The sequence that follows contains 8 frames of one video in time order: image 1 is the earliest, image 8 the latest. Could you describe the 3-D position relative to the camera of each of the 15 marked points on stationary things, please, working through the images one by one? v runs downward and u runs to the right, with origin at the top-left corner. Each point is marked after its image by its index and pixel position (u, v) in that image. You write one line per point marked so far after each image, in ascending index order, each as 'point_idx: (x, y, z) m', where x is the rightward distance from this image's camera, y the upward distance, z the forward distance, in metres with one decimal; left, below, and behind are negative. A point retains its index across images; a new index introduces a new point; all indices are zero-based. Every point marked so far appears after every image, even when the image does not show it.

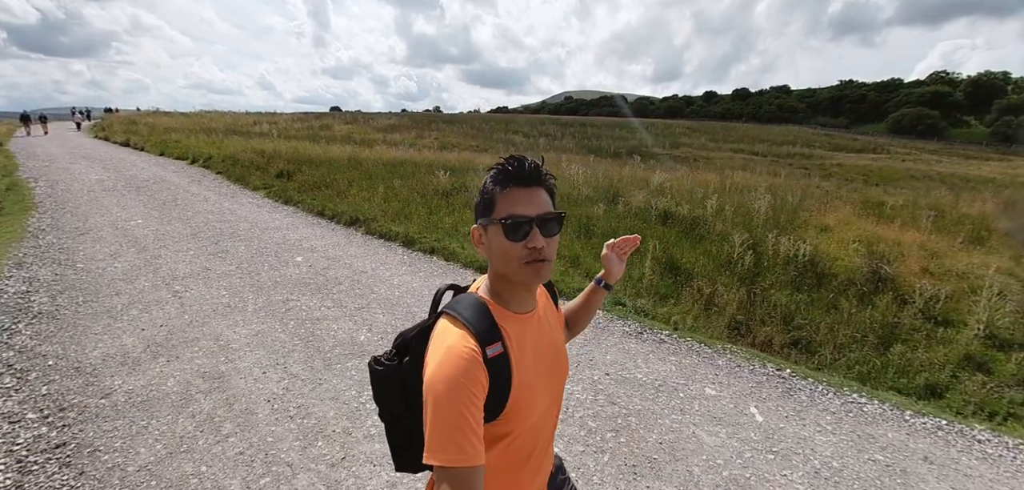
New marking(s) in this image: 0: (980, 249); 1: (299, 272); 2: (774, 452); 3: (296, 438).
0: (+11.0, 0.0, +9.3) m
1: (-2.9, -0.3, +5.4) m
2: (+1.9, -1.4, +2.6) m
3: (-1.4, -1.3, +2.7) m
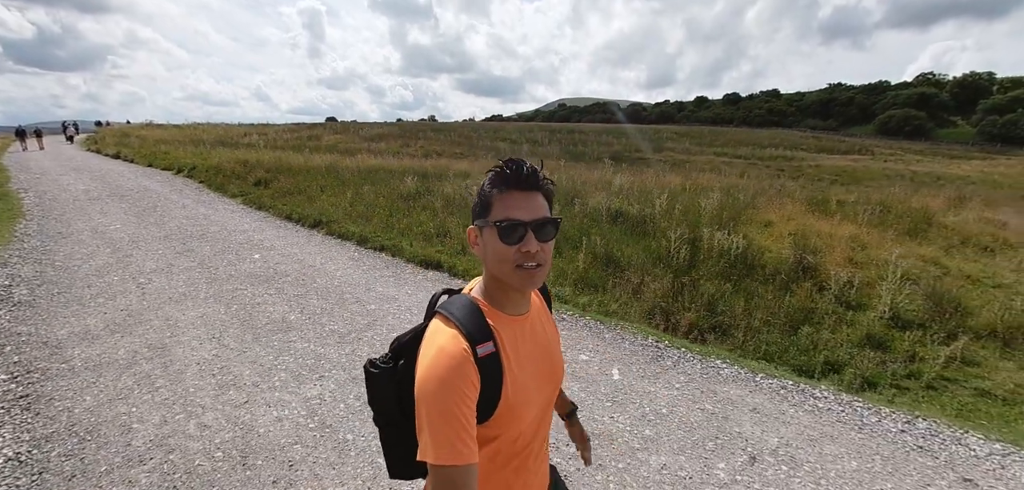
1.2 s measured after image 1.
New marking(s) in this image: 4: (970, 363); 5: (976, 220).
0: (+9.9, +0.2, +9.9) m
1: (-3.9, -0.3, +6.1) m
2: (+0.9, -1.3, +3.2) m
3: (-2.4, -1.2, +3.3) m
4: (+6.3, -1.6, +5.4) m
5: (+14.1, +0.9, +12.1) m
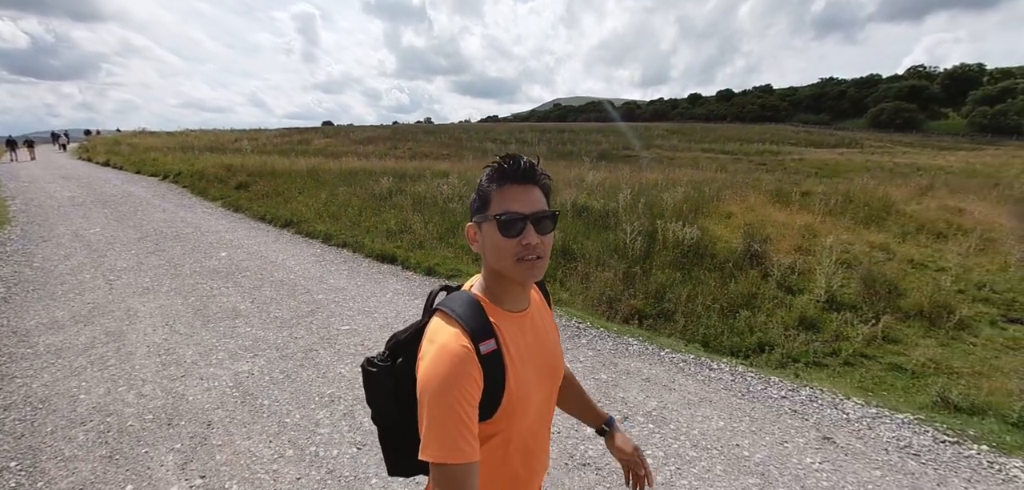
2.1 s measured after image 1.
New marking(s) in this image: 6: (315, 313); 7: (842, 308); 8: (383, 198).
0: (+9.1, +0.5, +10.3) m
1: (-4.8, -0.3, +6.5) m
2: (+0.1, -1.1, +3.6) m
3: (-3.2, -1.1, +3.7) m
4: (+5.5, -1.4, +5.8) m
5: (+13.2, +1.3, +12.4) m
6: (-2.3, -0.8, +4.7) m
7: (+5.6, -1.0, +6.8) m
8: (-3.4, +1.3, +10.5) m
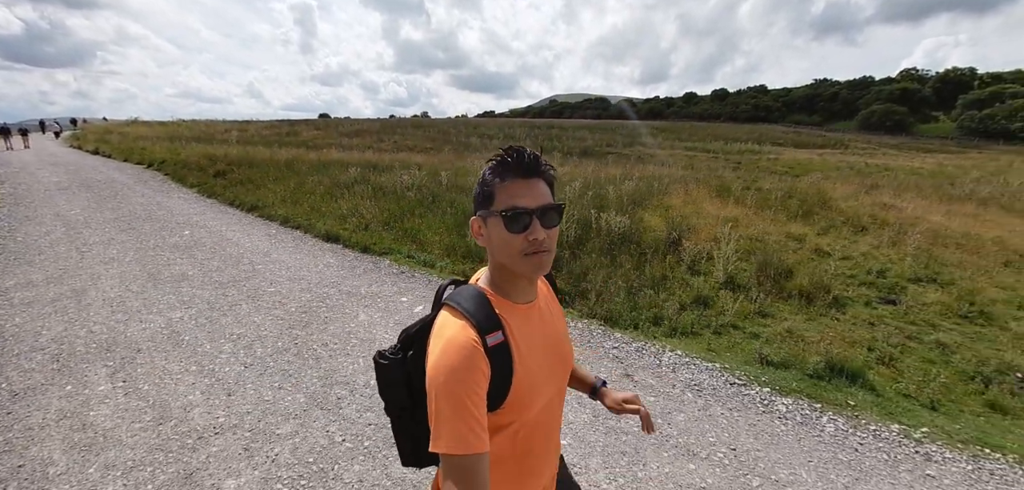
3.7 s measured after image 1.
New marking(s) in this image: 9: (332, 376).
0: (+7.8, +0.7, +11.1) m
1: (-6.1, +0.1, +7.3) m
2: (-1.3, -0.9, +4.5) m
3: (-4.6, -0.8, +4.5) m
4: (+4.2, -1.1, +6.6) m
5: (+11.9, +1.4, +13.3) m
6: (-3.6, -0.5, +5.6) m
7: (+4.2, -0.8, +7.6) m
8: (-4.7, +1.7, +11.3) m
9: (-1.5, -1.1, +3.4) m
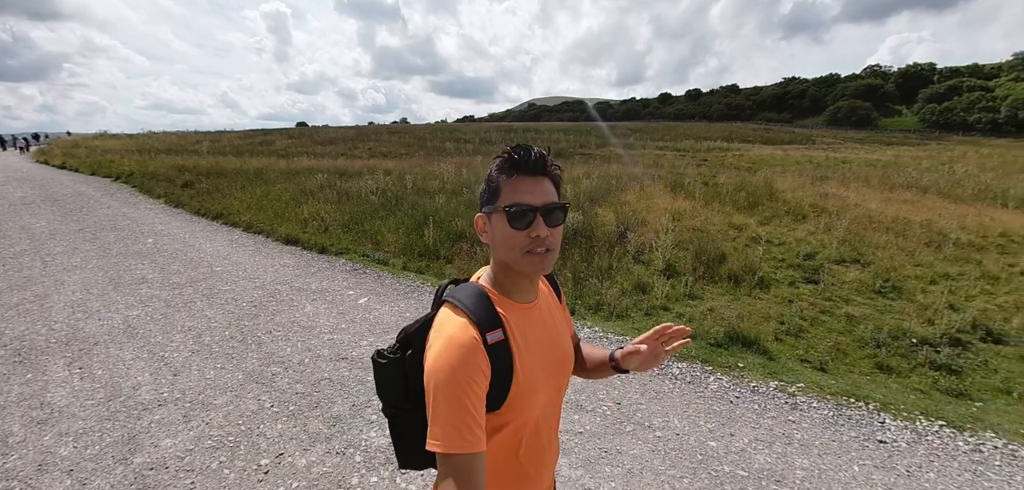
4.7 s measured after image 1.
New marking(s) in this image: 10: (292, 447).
0: (+6.7, +1.0, +11.9) m
1: (-7.0, 0.0, +7.6) m
2: (-2.1, -0.8, +4.9) m
3: (-5.4, -0.8, +4.9) m
4: (+3.3, -0.9, +7.3) m
5: (+10.7, +1.8, +14.2) m
6: (-4.5, -0.5, +5.9) m
7: (+3.3, -0.6, +8.3) m
8: (-5.9, +1.5, +11.6) m
9: (-2.3, -1.1, +3.9) m
10: (-1.5, -1.4, +2.8) m
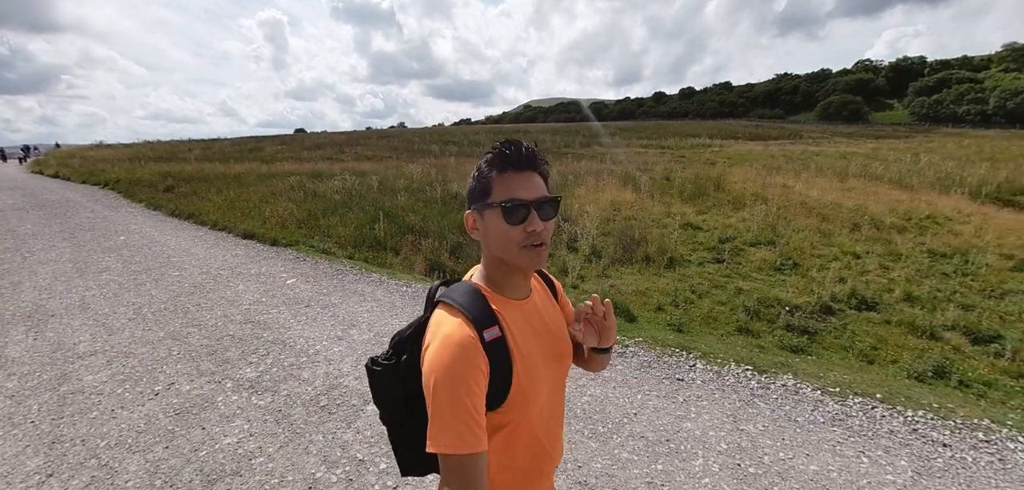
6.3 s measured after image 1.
0: (+5.3, +1.3, +12.6) m
1: (-8.4, 0.0, +8.4) m
2: (-3.5, -0.6, +5.7) m
3: (-6.8, -0.7, +5.7) m
4: (+1.9, -0.7, +8.0) m
5: (+9.3, +2.2, +14.9) m
6: (-5.9, -0.4, +6.8) m
7: (+1.9, -0.3, +9.0) m
8: (-7.2, +1.6, +12.5) m
9: (-3.7, -0.9, +4.7) m
10: (-2.9, -1.2, +3.6) m
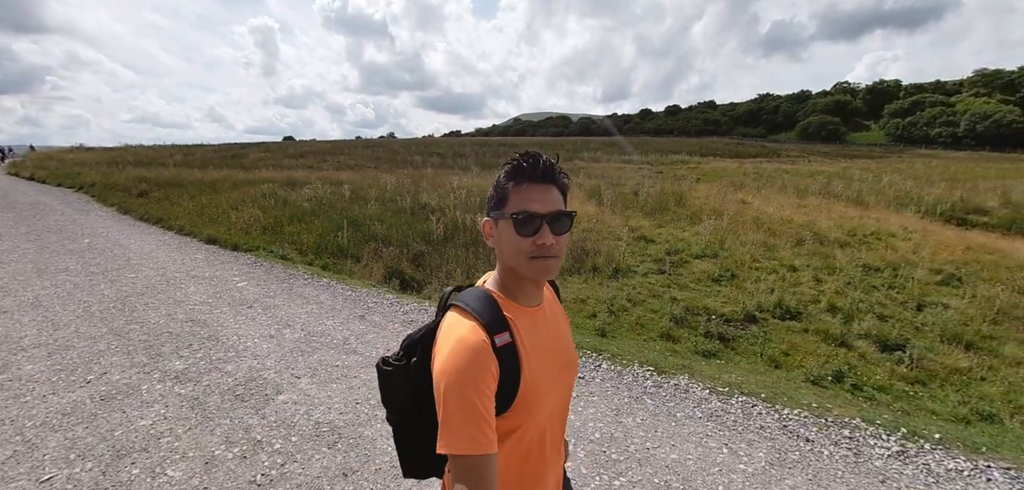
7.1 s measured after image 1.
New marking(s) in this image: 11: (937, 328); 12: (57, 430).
0: (+4.2, +0.9, +13.2) m
1: (-9.4, 0.0, +8.7) m
2: (-4.4, -0.7, +6.0) m
3: (-7.7, -0.7, +5.9) m
4: (+0.9, -0.9, +8.5) m
5: (+8.2, +1.7, +15.6) m
6: (-6.9, -0.4, +7.0) m
7: (+0.9, -0.6, +9.5) m
8: (-8.3, +1.4, +12.8) m
9: (-4.7, -0.9, +5.0) m
10: (-3.9, -1.2, +3.9) m
11: (+7.5, -1.5, +7.1) m
12: (-3.5, -1.4, +3.1) m
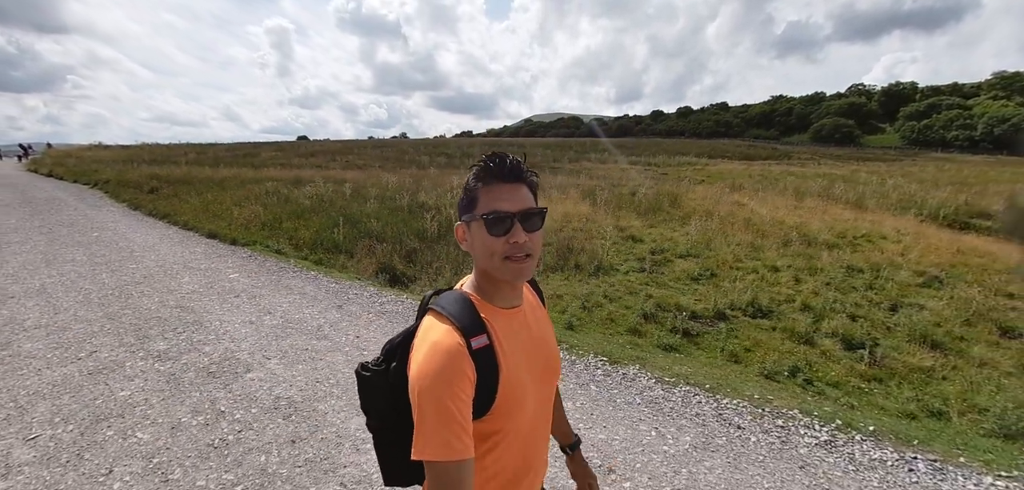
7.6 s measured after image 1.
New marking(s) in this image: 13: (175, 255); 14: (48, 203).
0: (+4.0, +0.9, +13.4) m
1: (-9.8, +0.2, +9.2) m
2: (-4.9, -0.6, +6.4) m
3: (-8.2, -0.6, +6.4) m
4: (+0.5, -0.8, +8.7) m
5: (+8.0, +1.6, +15.7) m
6: (-7.3, -0.3, +7.5) m
7: (+0.6, -0.5, +9.7) m
8: (-8.5, +1.6, +13.3) m
9: (-5.1, -0.8, +5.4) m
10: (-4.3, -1.1, +4.3) m
11: (+7.1, -1.5, +7.2) m
12: (-4.0, -1.3, +3.4) m
13: (-6.7, -0.2, +8.0) m
14: (-15.7, +1.4, +13.6) m
